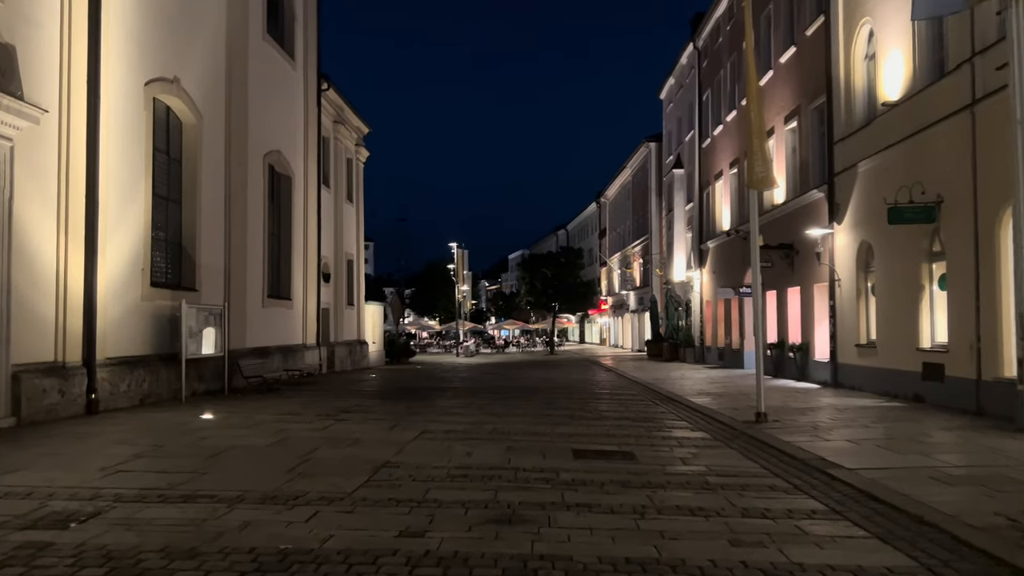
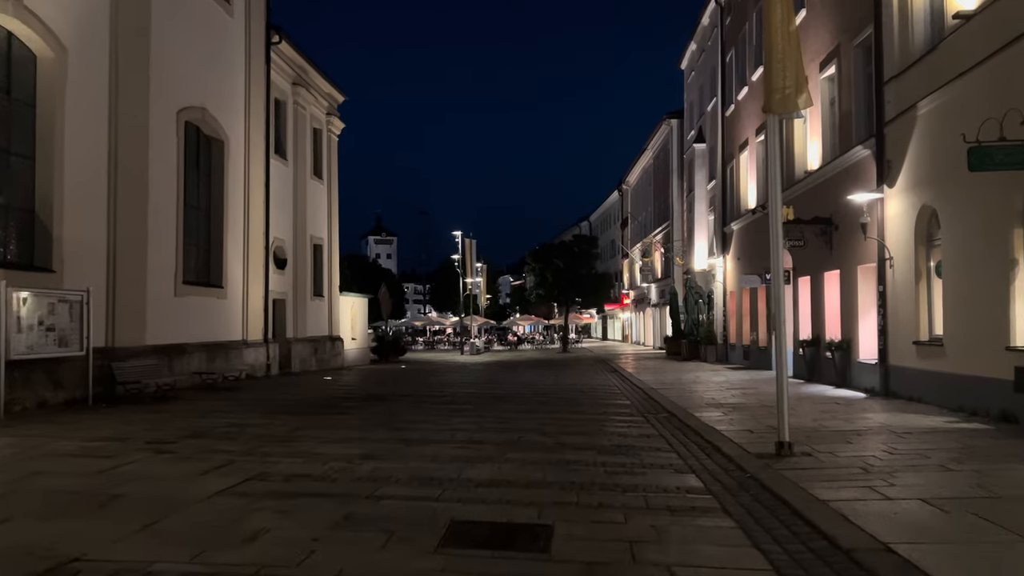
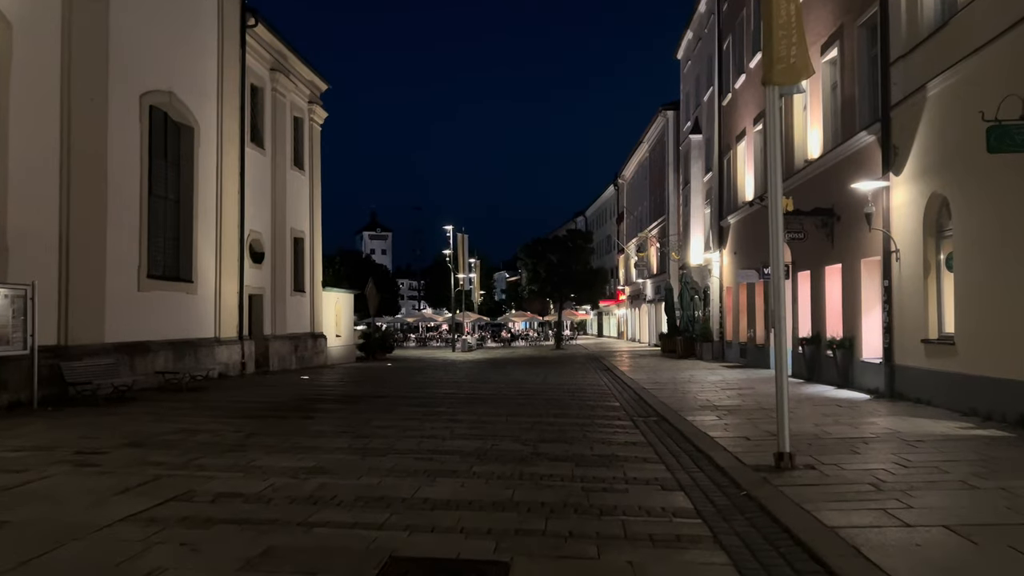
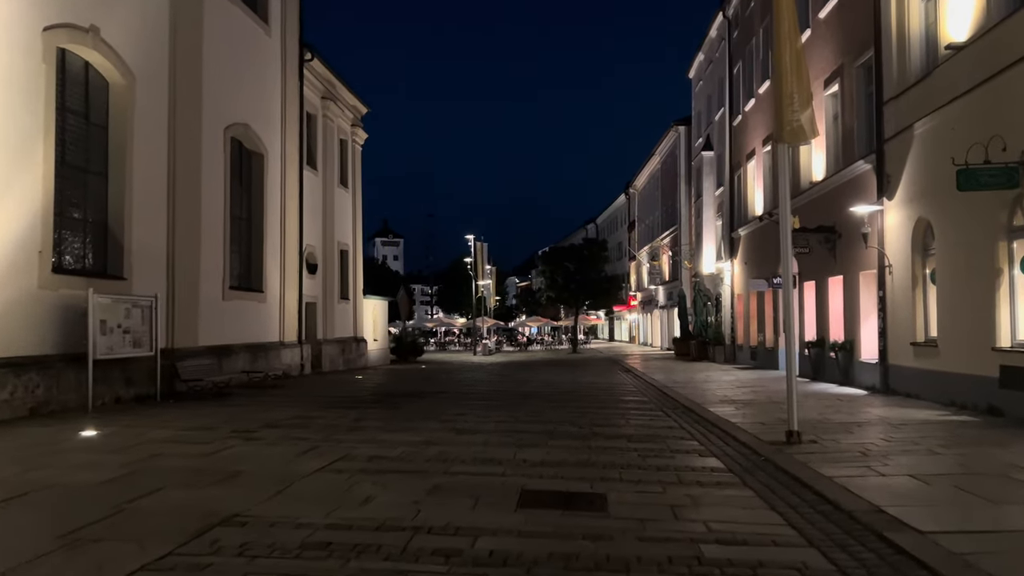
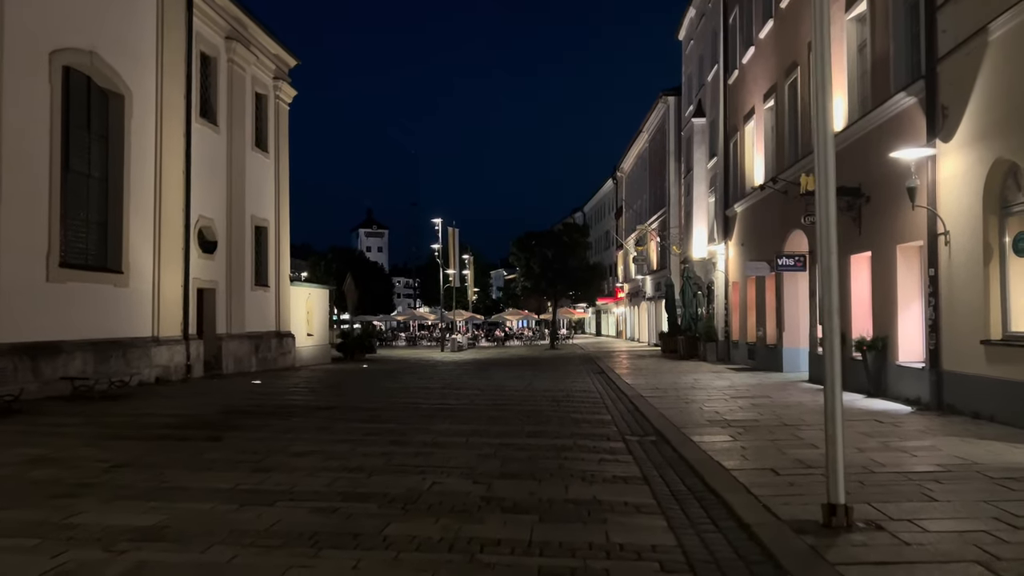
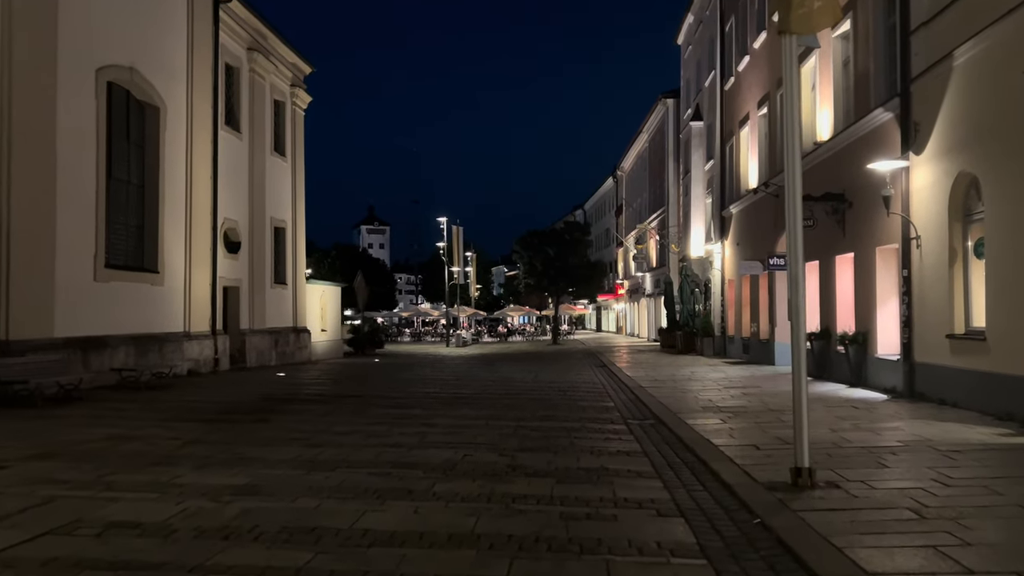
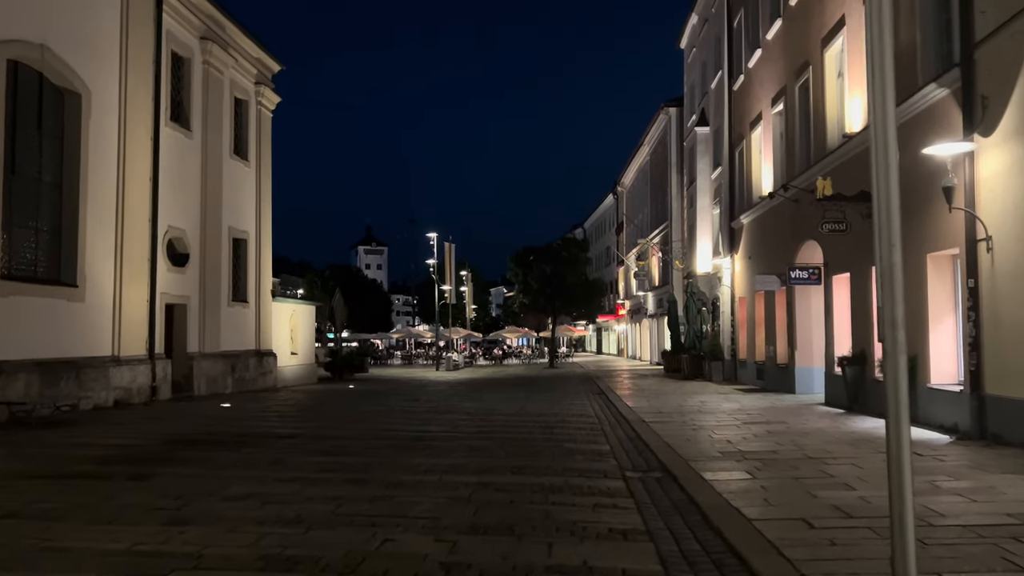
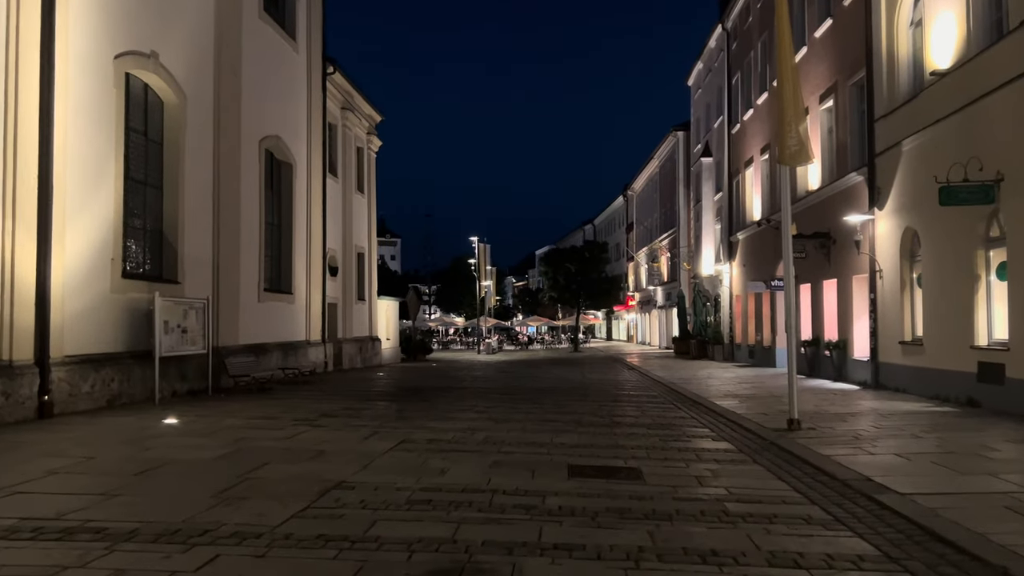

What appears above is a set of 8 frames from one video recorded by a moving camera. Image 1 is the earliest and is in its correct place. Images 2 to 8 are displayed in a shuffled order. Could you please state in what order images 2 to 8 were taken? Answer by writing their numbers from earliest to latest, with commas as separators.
8, 4, 2, 3, 6, 5, 7
